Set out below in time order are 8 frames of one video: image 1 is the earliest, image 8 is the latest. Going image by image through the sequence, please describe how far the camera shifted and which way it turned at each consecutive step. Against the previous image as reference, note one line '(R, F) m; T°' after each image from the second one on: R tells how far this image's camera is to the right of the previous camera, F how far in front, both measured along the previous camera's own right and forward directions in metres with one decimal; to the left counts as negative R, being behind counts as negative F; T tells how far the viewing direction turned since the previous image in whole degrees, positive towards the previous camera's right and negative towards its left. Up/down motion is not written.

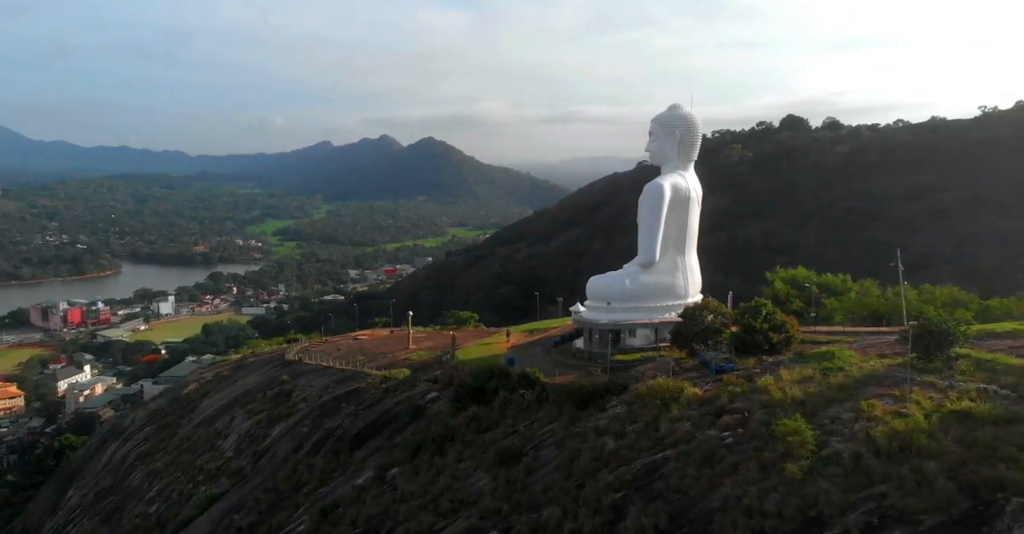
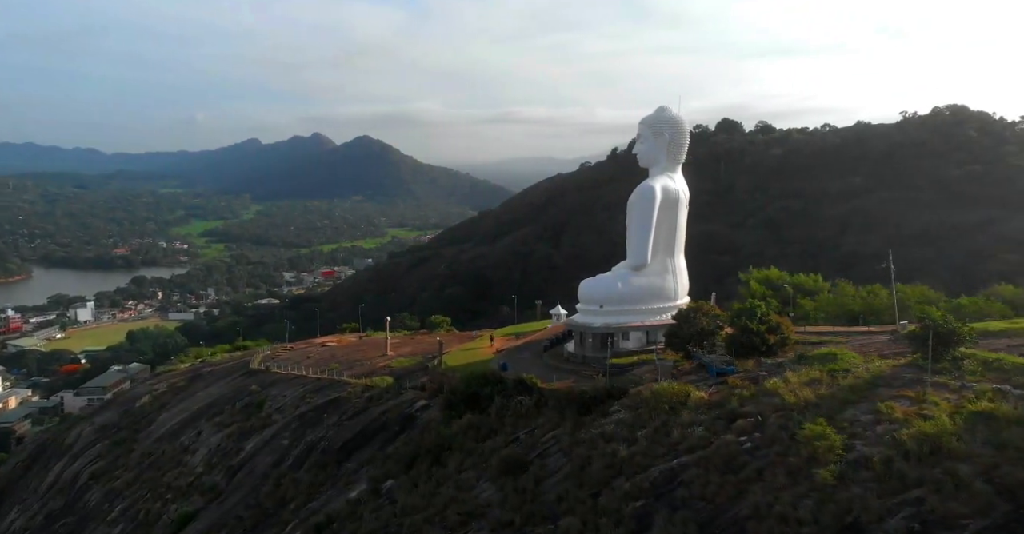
(-0.8, +0.3) m; +4°
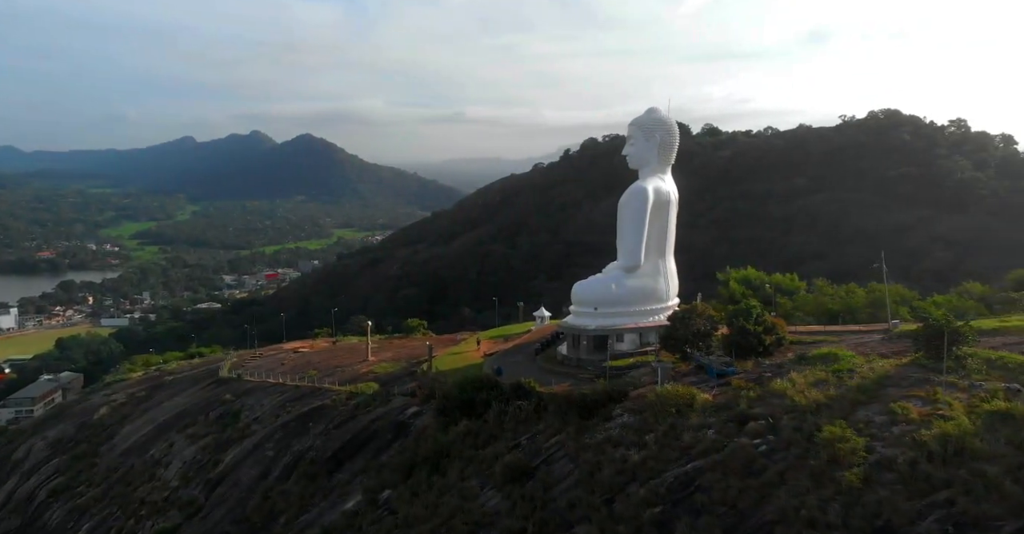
(-0.7, +0.2) m; +4°
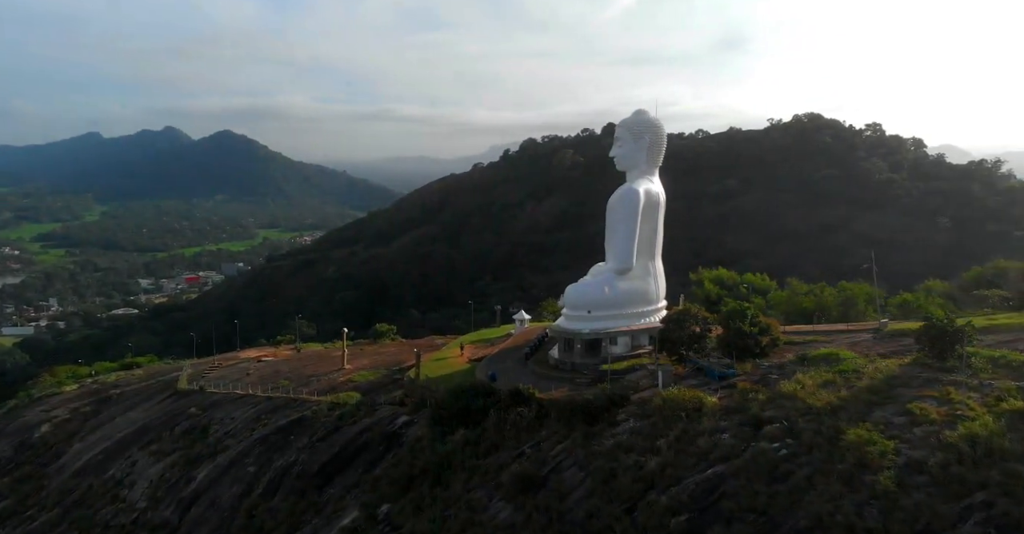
(-0.9, +0.3) m; +5°
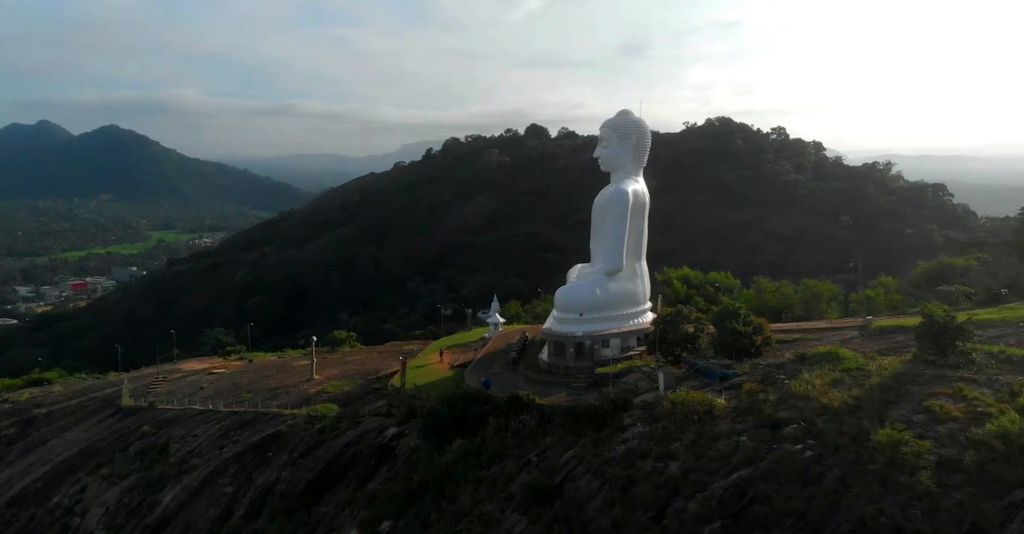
(-1.1, +0.4) m; +6°
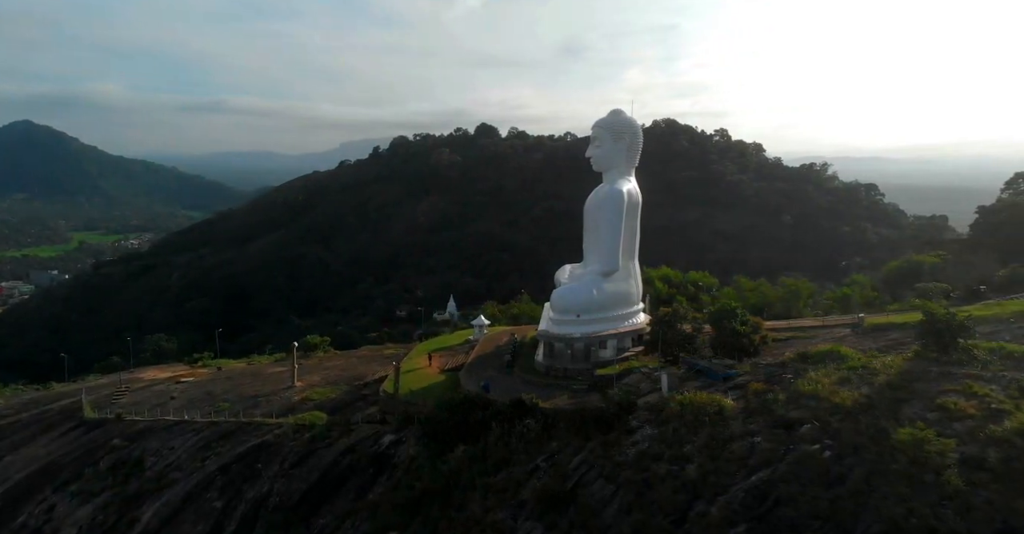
(-0.8, +0.3) m; +4°
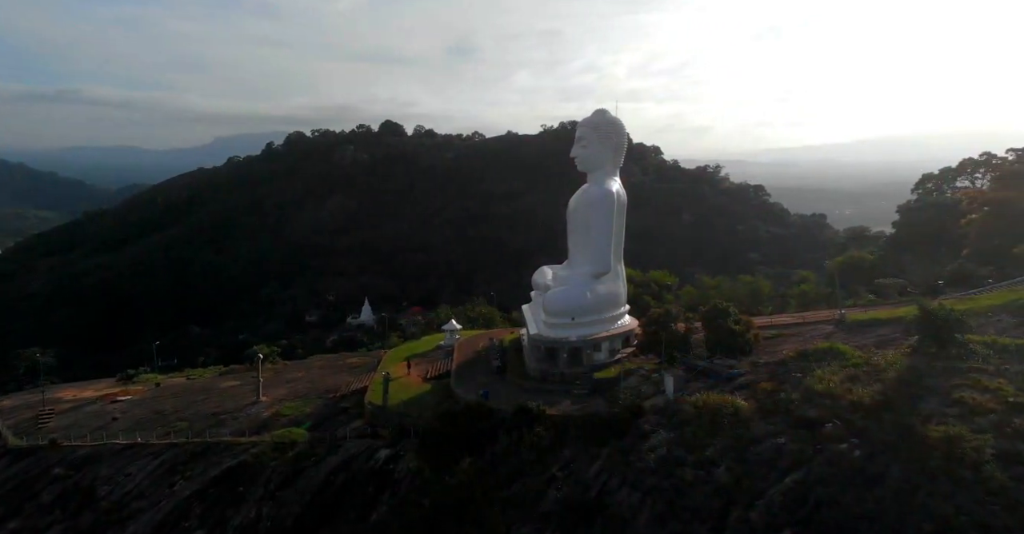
(-1.3, +0.5) m; +7°
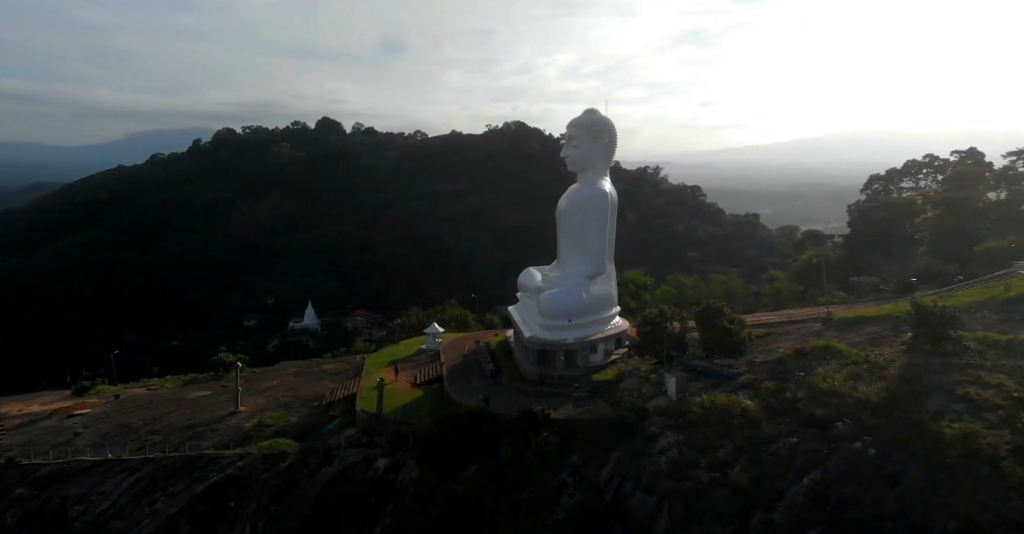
(-0.8, +0.3) m; +4°
